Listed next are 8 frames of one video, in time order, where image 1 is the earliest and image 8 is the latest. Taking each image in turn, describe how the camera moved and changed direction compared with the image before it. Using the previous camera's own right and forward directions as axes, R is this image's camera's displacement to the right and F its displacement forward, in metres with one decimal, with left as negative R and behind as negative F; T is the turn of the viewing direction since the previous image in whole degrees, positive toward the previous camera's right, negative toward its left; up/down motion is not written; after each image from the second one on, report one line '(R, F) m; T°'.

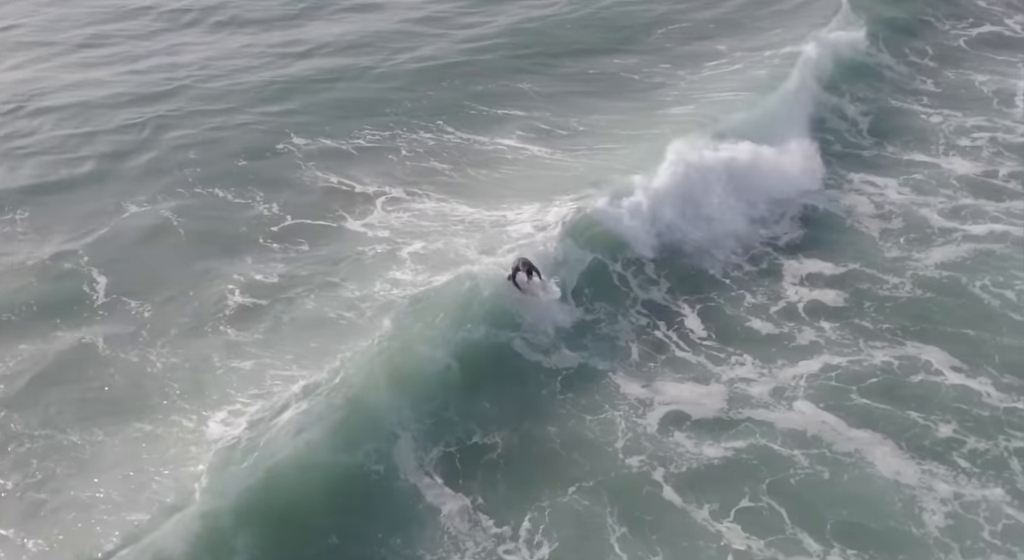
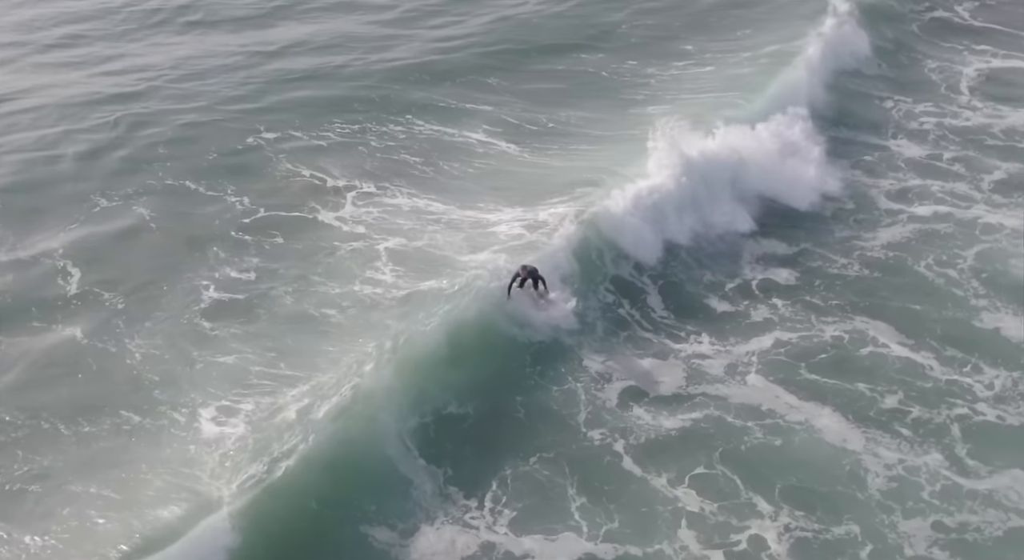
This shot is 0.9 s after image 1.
(+1.5, -1.7) m; -1°
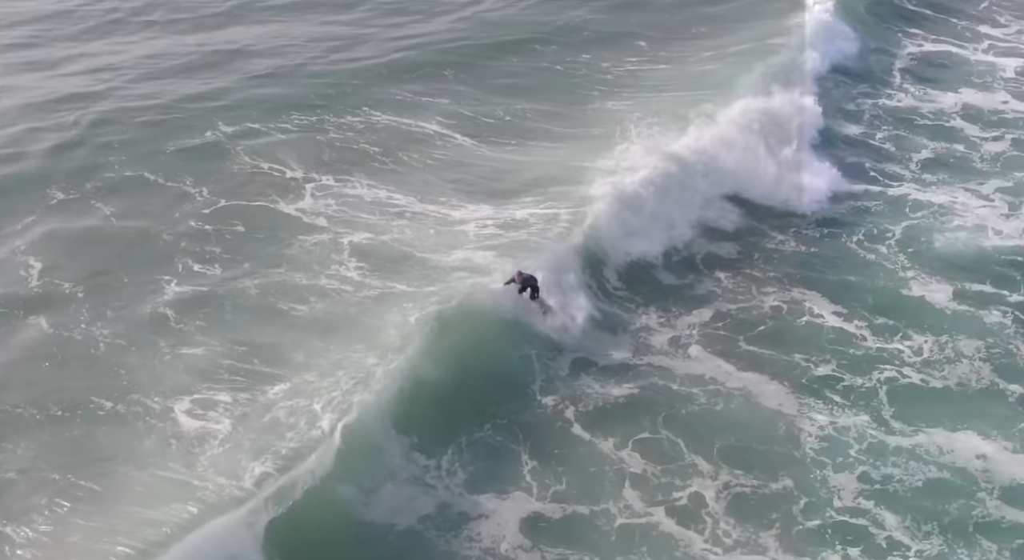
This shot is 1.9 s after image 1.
(+0.6, -1.6) m; +1°
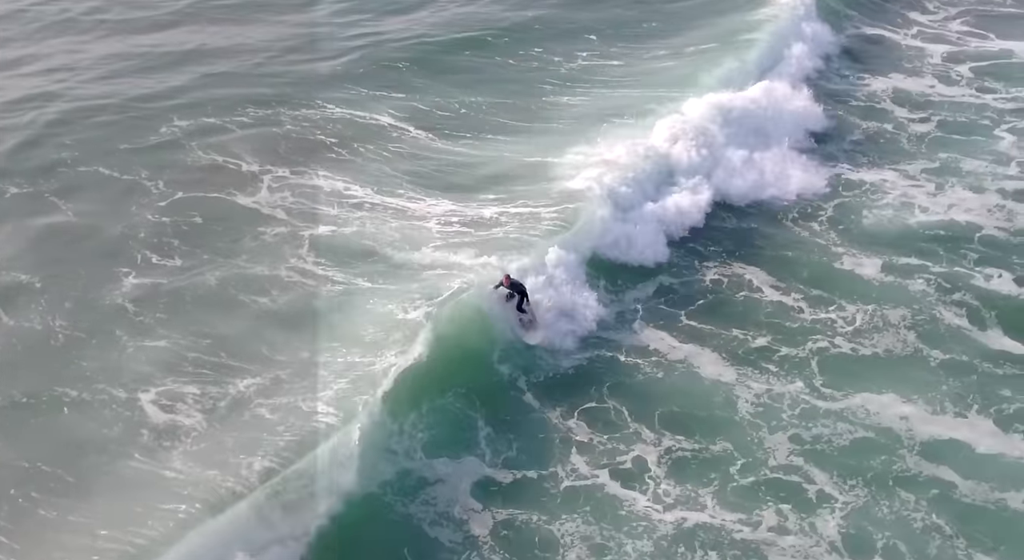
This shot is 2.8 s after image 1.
(+0.4, -1.5) m; +2°
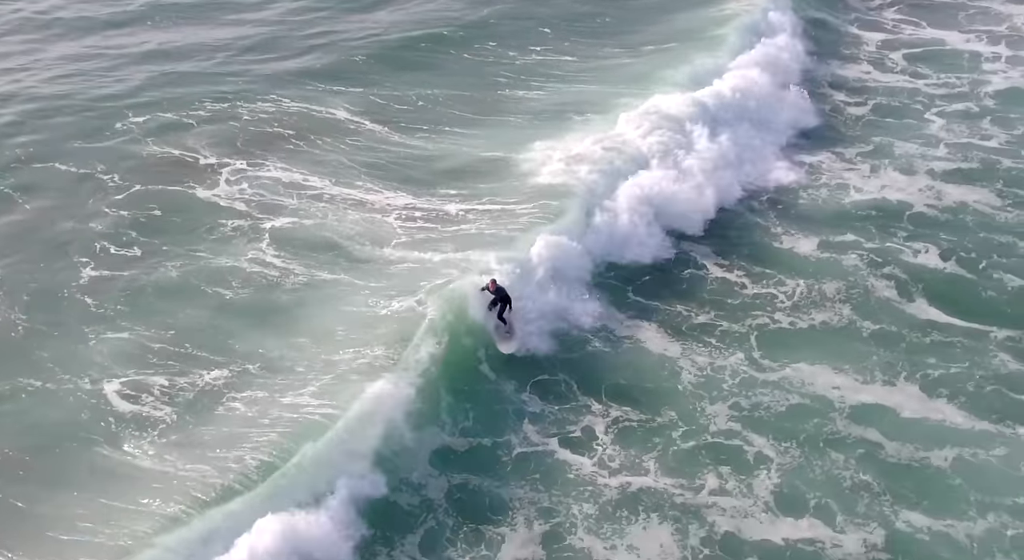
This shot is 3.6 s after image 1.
(+0.4, -1.3) m; +2°
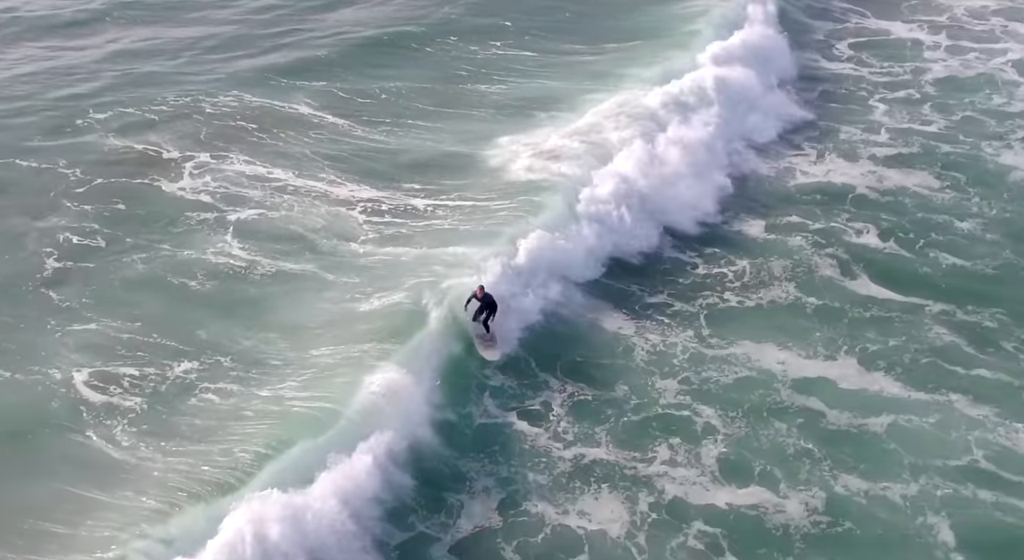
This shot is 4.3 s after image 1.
(+0.4, -1.1) m; +2°
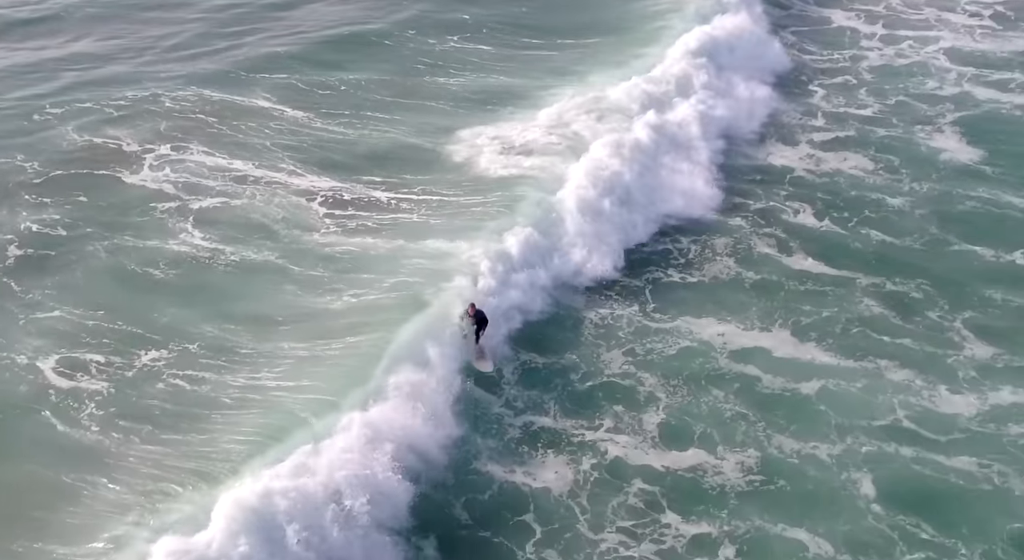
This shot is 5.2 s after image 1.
(+0.5, -1.3) m; +2°
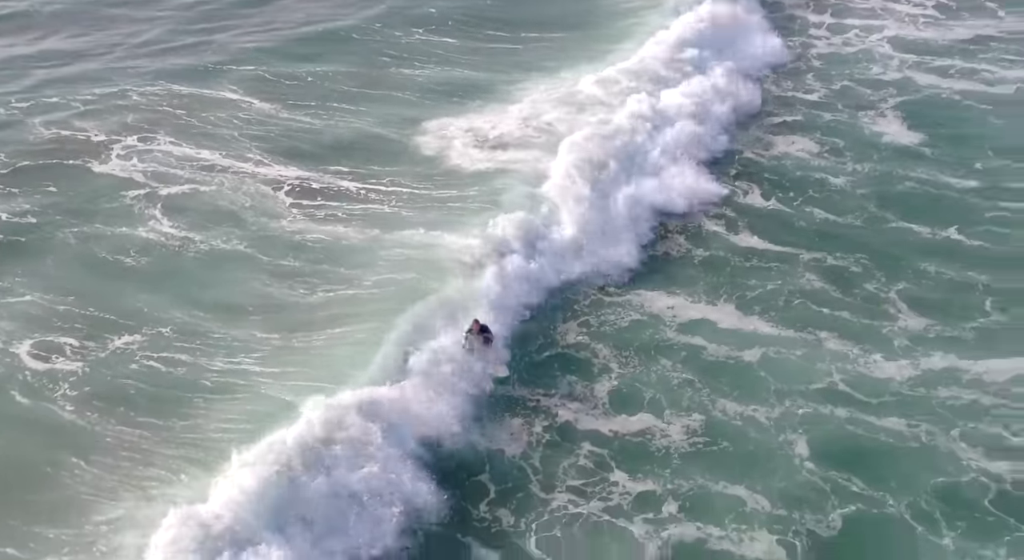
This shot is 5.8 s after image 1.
(+0.5, -1.4) m; +1°
